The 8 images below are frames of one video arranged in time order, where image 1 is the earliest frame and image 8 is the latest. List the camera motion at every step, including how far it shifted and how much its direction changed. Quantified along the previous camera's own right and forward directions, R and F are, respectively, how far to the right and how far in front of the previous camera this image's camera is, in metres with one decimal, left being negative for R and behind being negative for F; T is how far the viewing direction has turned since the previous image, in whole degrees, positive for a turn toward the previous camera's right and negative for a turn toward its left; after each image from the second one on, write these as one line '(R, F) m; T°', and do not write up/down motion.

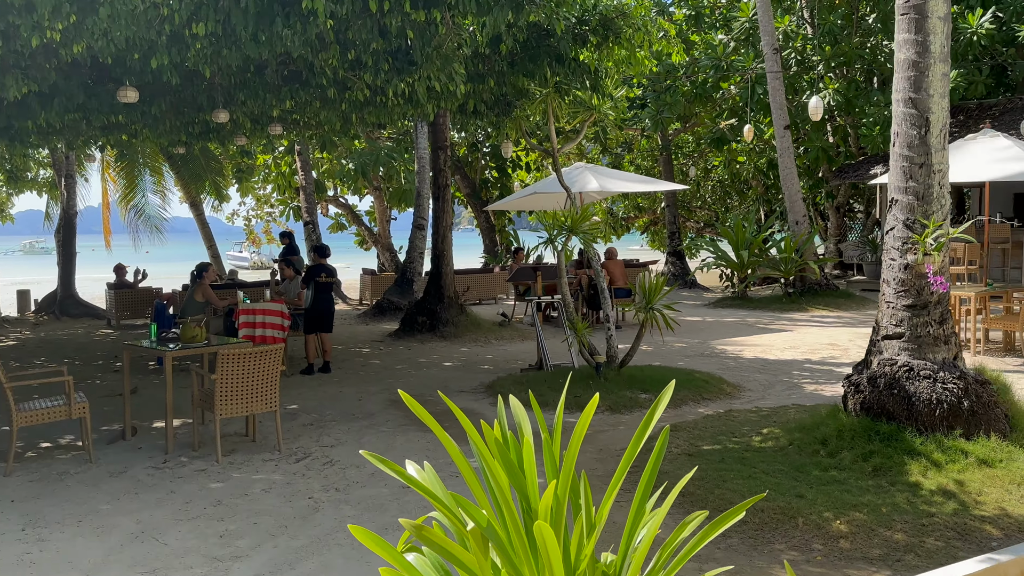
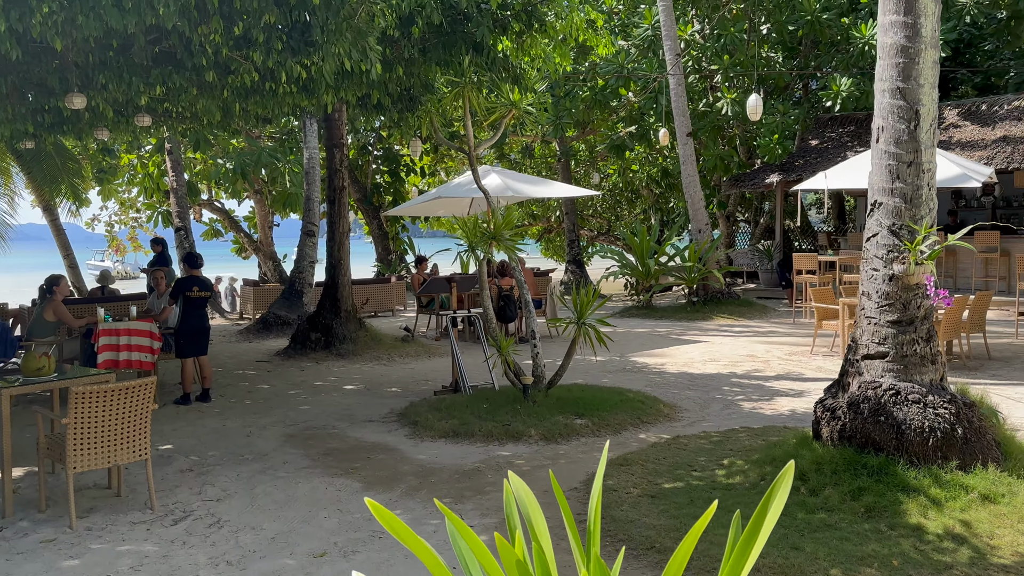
(-0.3, +0.9) m; +8°
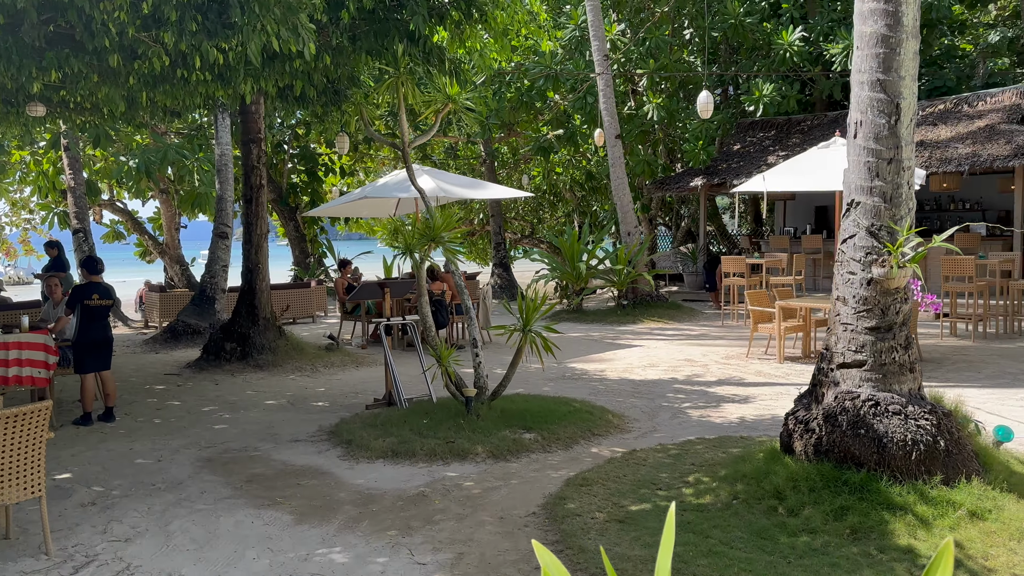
(-0.2, +0.5) m; +6°
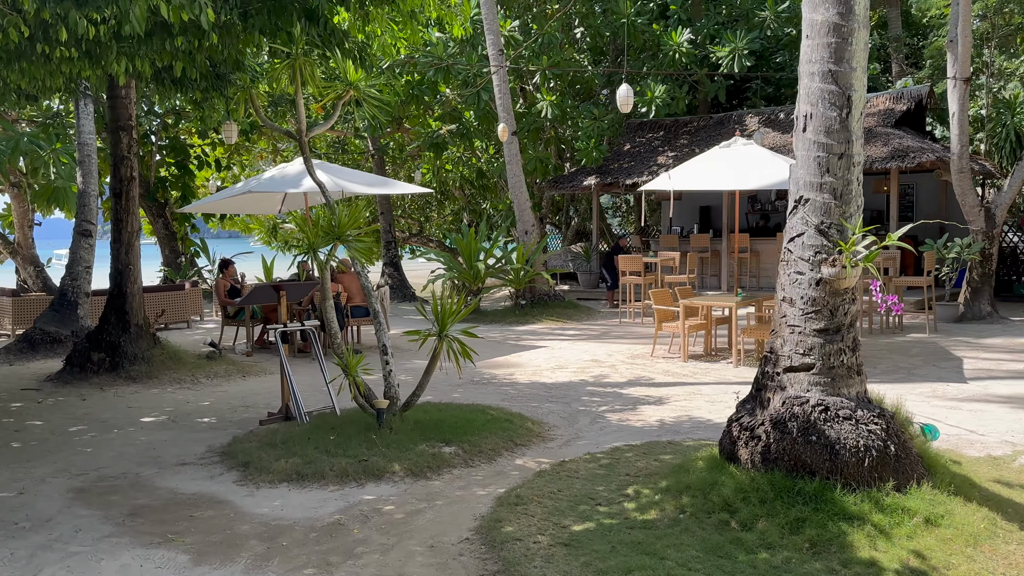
(-0.2, +0.4) m; +8°
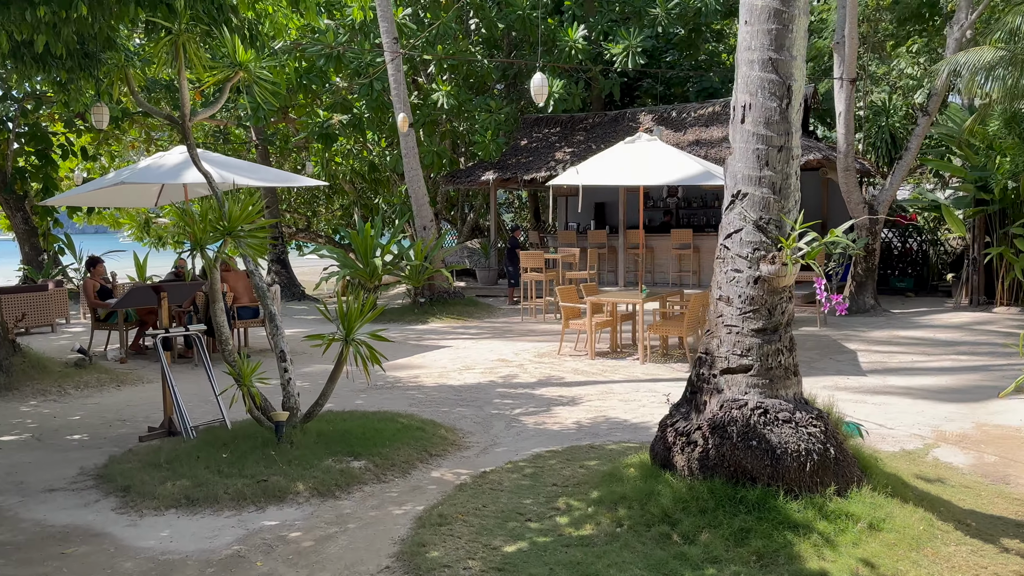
(-0.2, +0.4) m; +8°
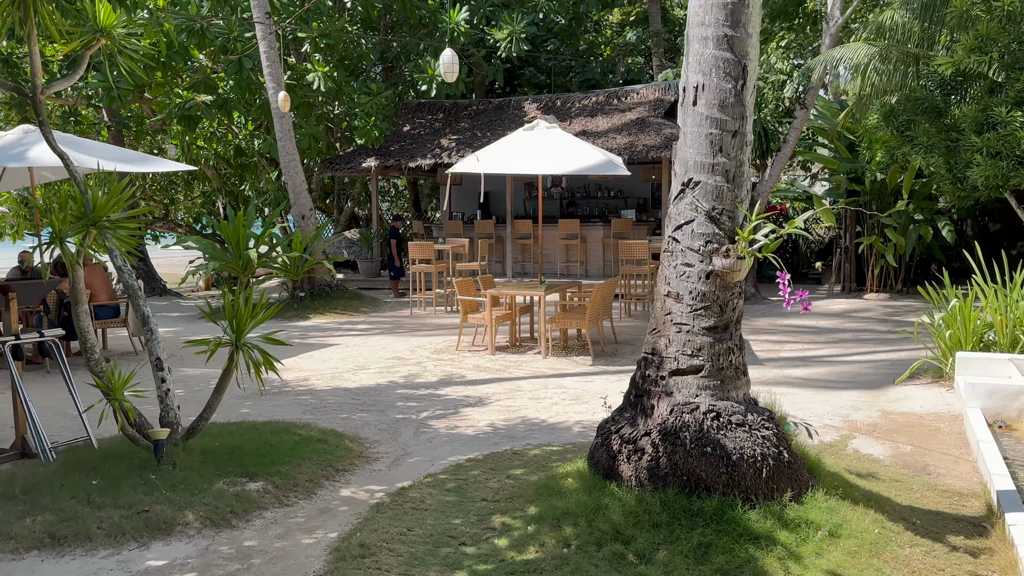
(-0.3, +0.4) m; +9°
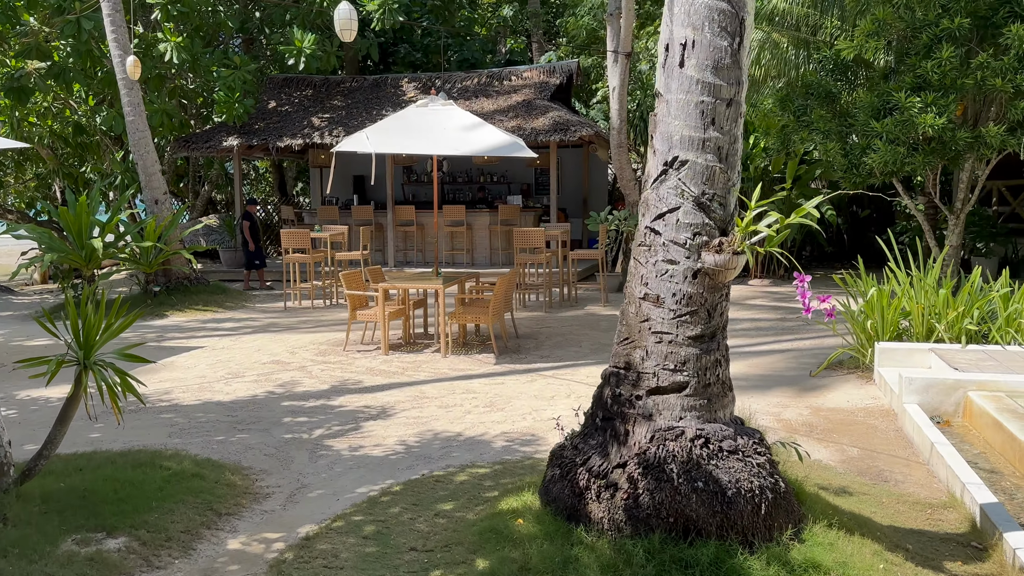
(-0.3, +0.8) m; +9°
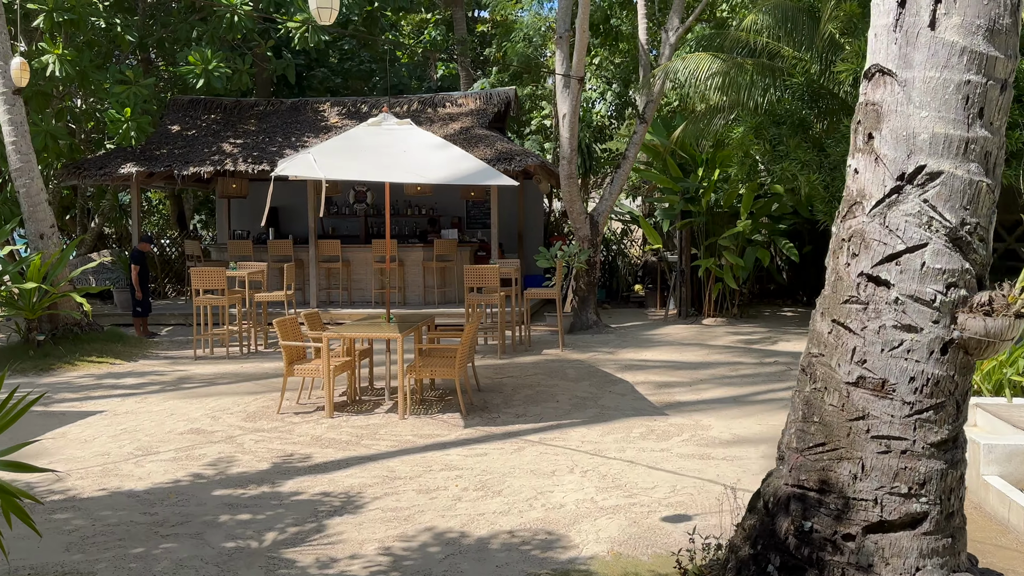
(-0.6, +1.2) m; +7°
